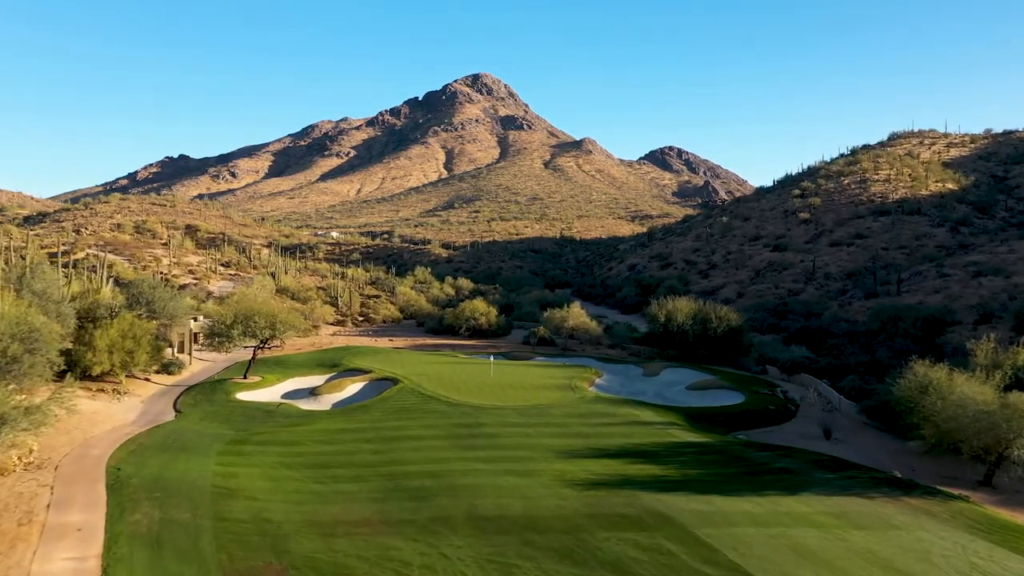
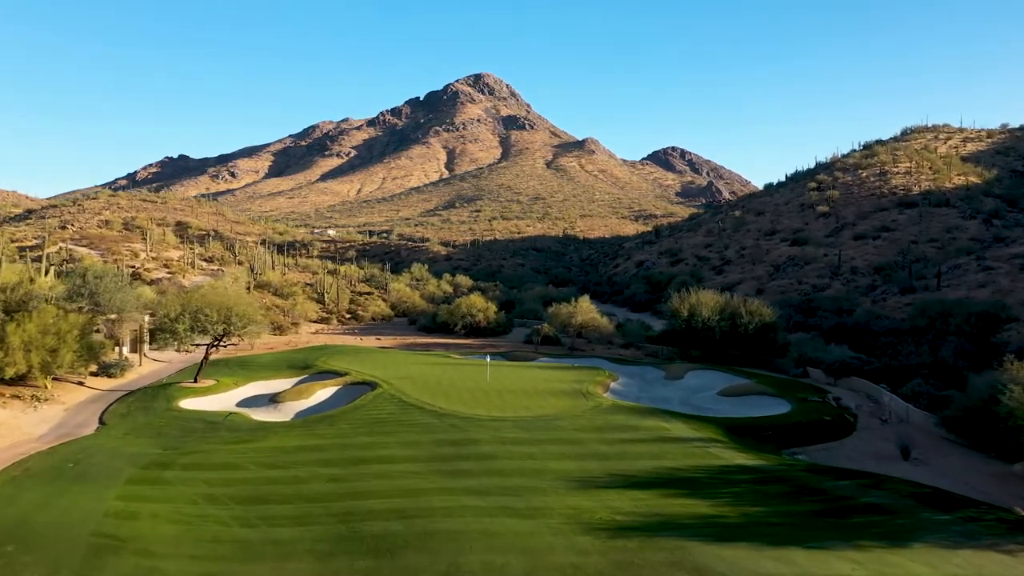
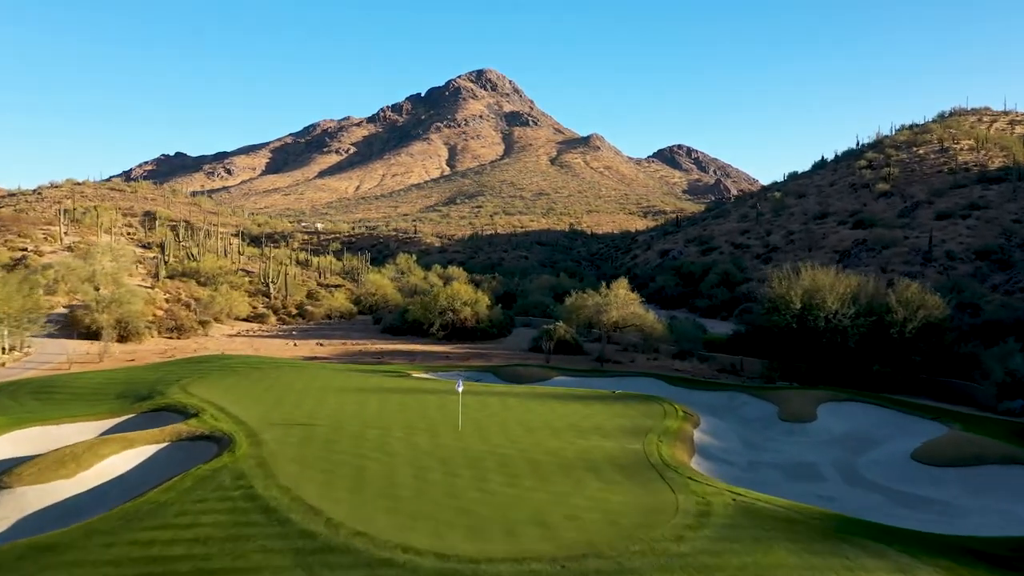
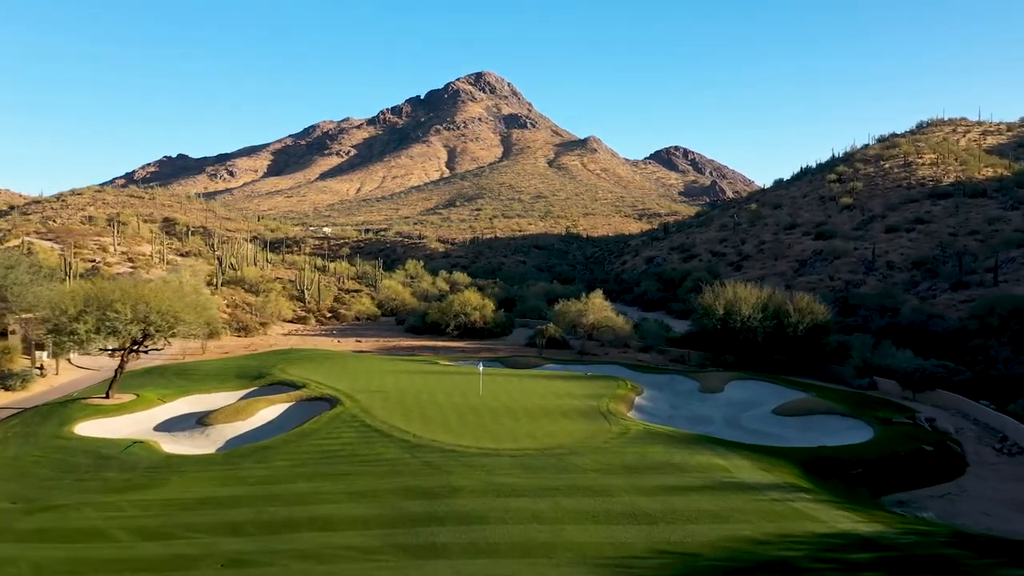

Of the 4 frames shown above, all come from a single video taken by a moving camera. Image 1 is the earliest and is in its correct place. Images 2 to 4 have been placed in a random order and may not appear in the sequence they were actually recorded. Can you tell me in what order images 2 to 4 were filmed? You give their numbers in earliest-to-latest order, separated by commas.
2, 4, 3
